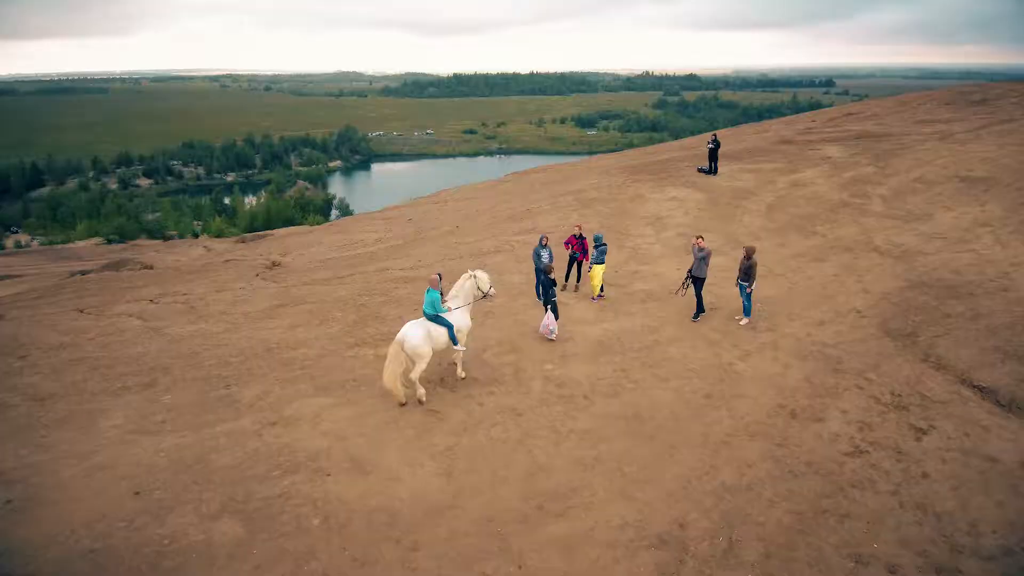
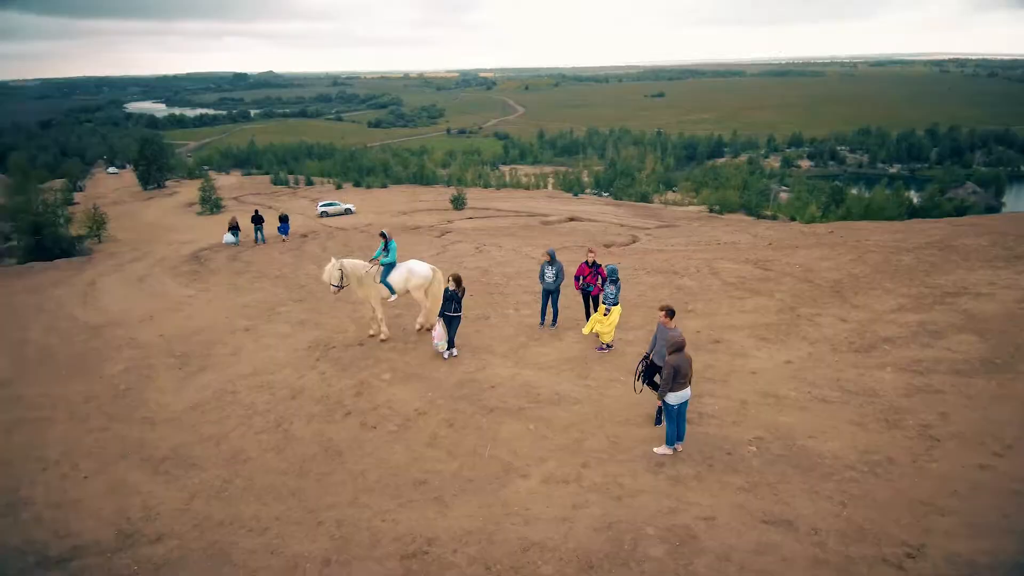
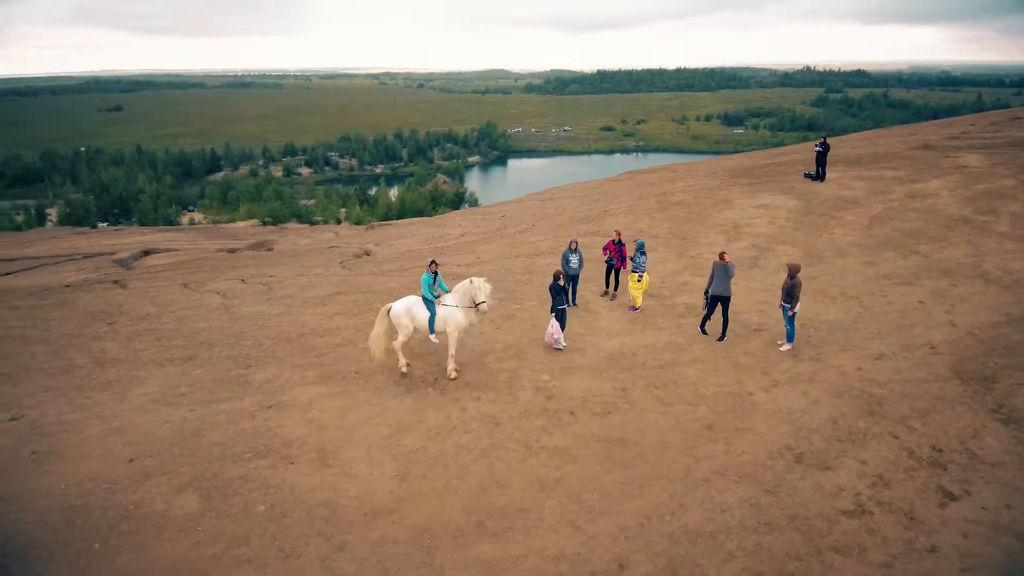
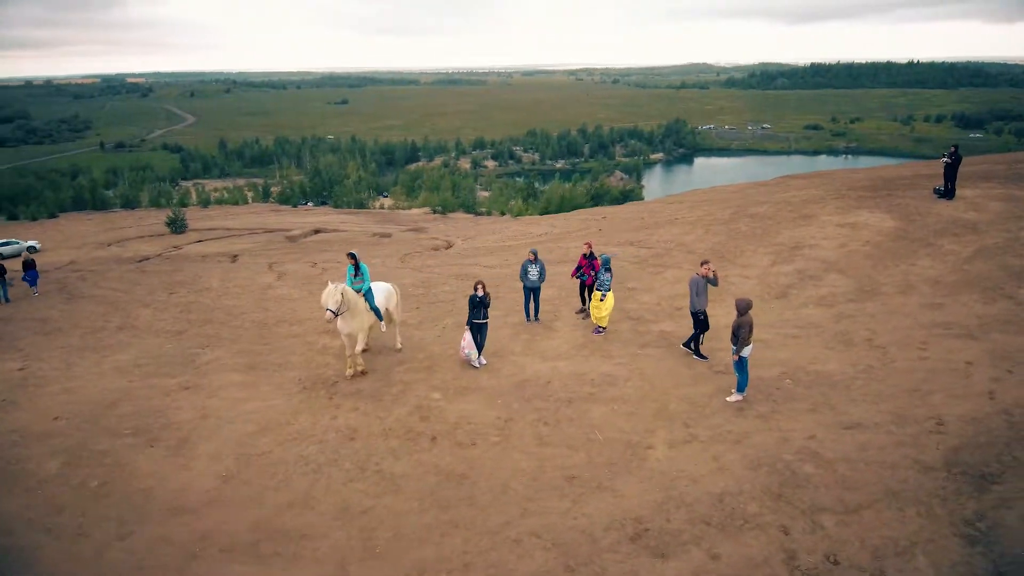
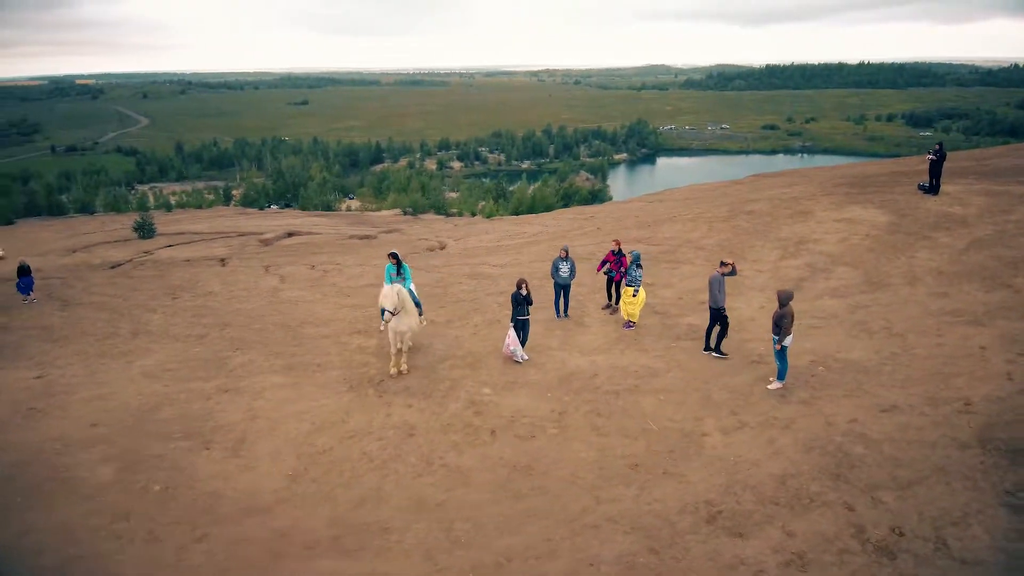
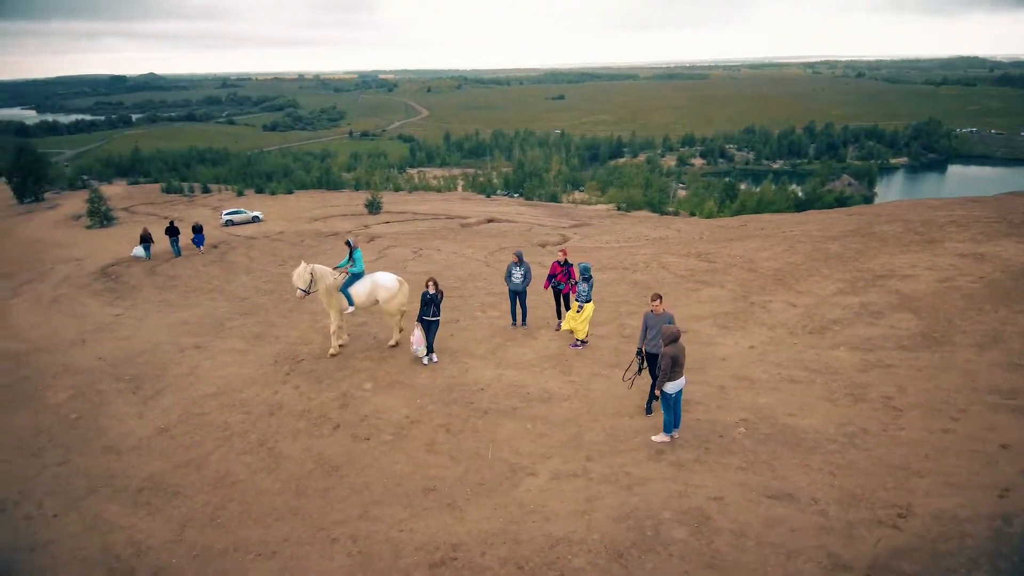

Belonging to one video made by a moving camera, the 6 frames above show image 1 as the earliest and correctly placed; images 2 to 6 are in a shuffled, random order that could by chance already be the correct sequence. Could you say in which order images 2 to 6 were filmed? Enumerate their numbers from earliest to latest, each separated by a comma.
3, 5, 4, 6, 2
